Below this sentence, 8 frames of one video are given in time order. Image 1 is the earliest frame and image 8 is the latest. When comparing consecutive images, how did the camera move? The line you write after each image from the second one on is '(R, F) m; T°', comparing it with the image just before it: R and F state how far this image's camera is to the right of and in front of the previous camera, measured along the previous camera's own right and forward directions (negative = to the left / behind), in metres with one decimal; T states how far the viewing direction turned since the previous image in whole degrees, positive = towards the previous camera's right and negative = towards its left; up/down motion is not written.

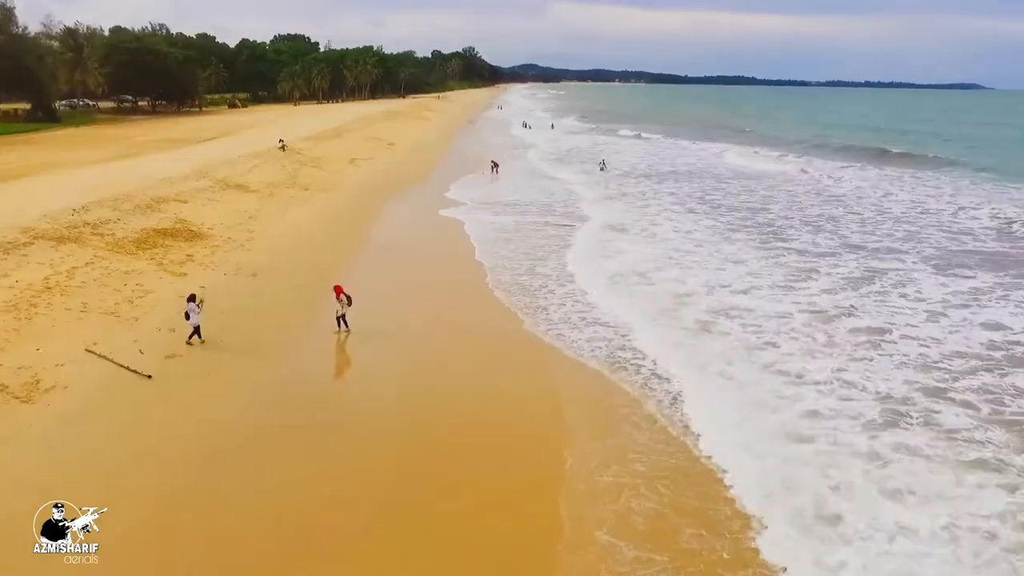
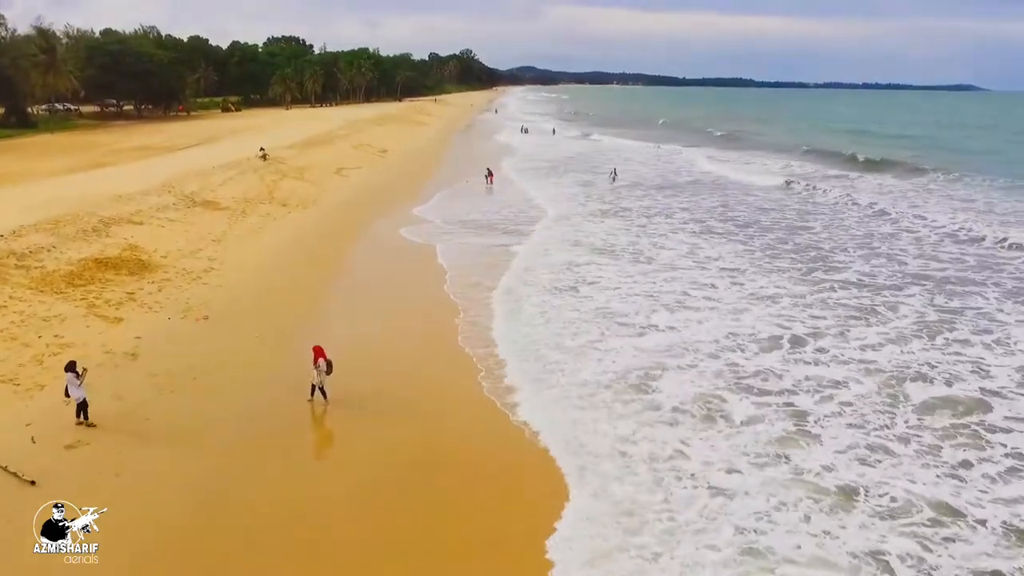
(0.0, +2.3) m; 0°
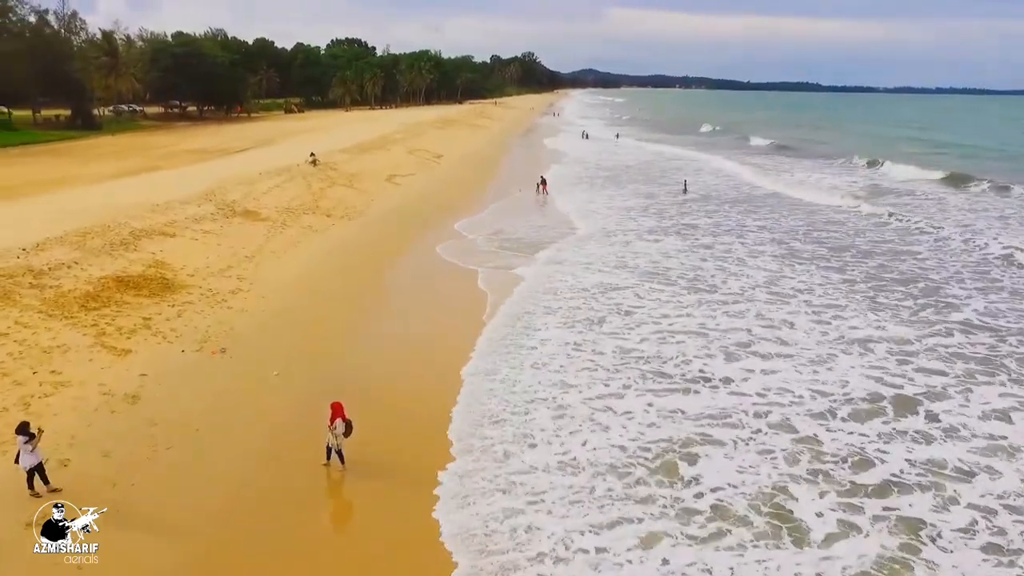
(0.0, +1.6) m; -4°
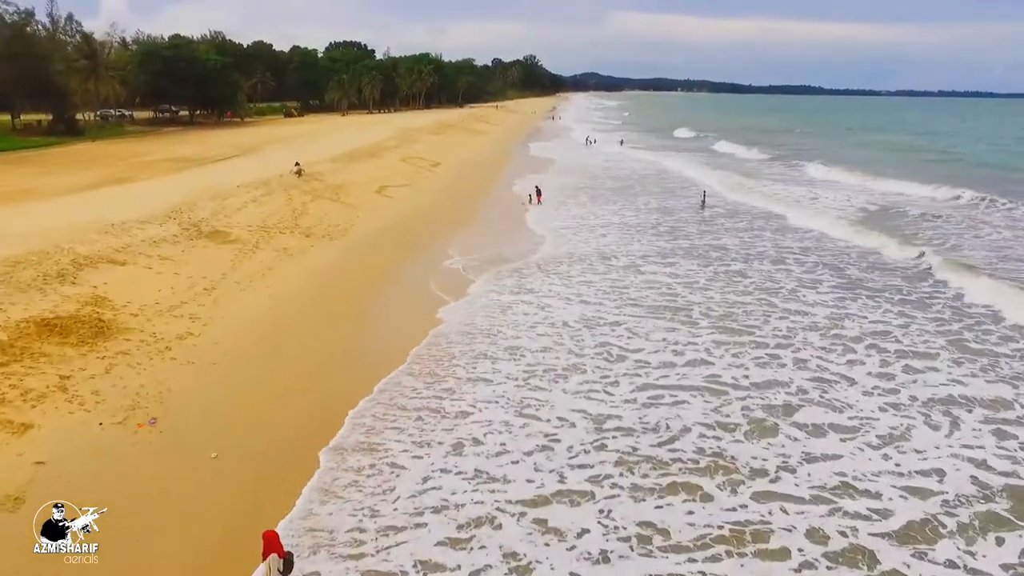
(0.0, +2.1) m; 0°
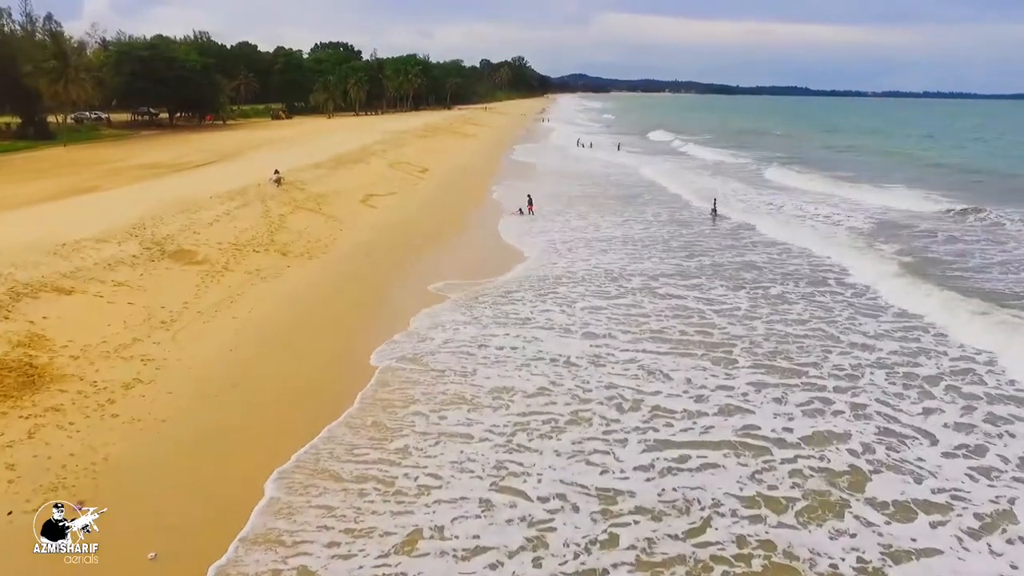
(-0.2, +1.6) m; +1°
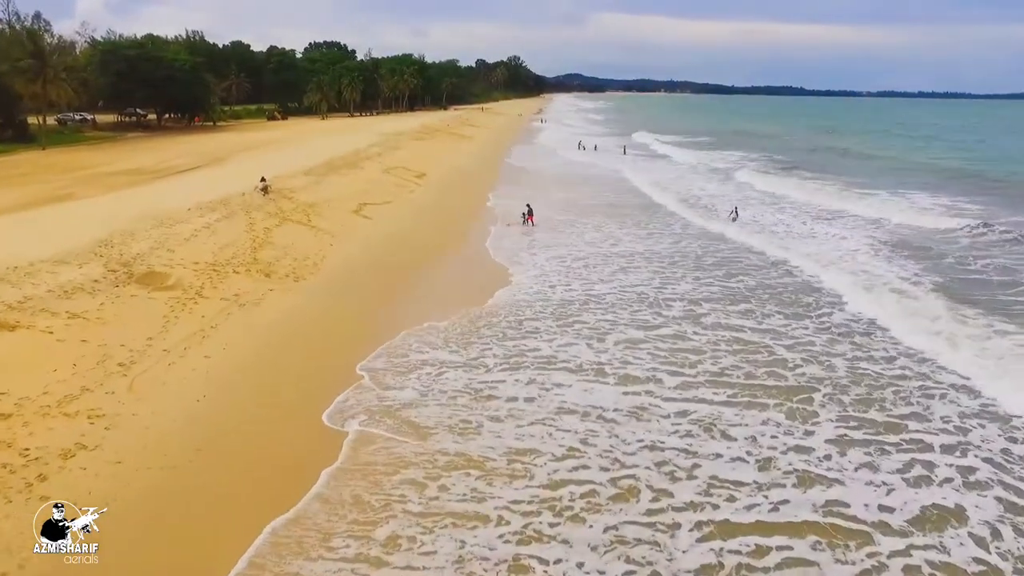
(-0.3, +1.6) m; 0°
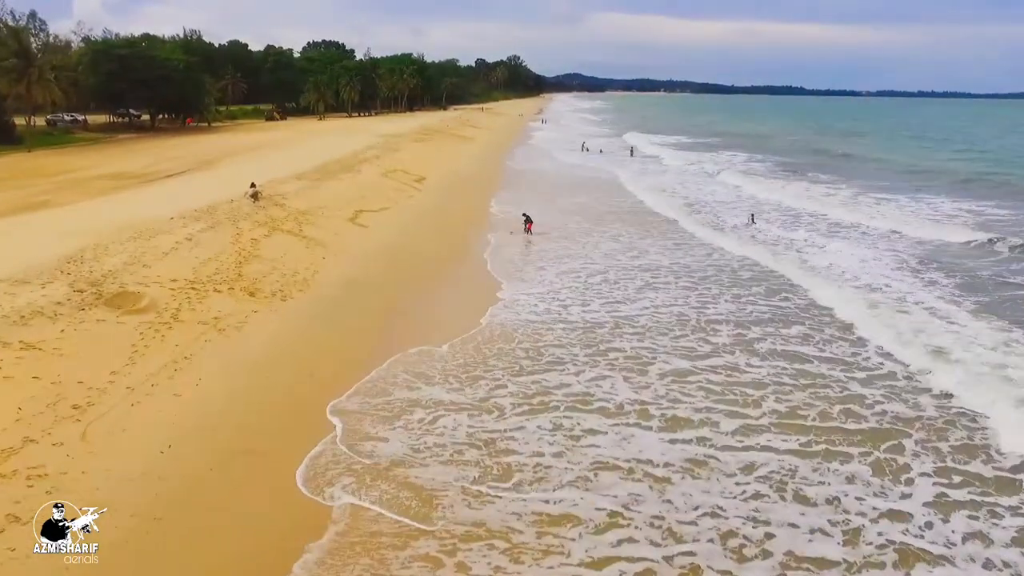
(-0.2, +1.3) m; 0°
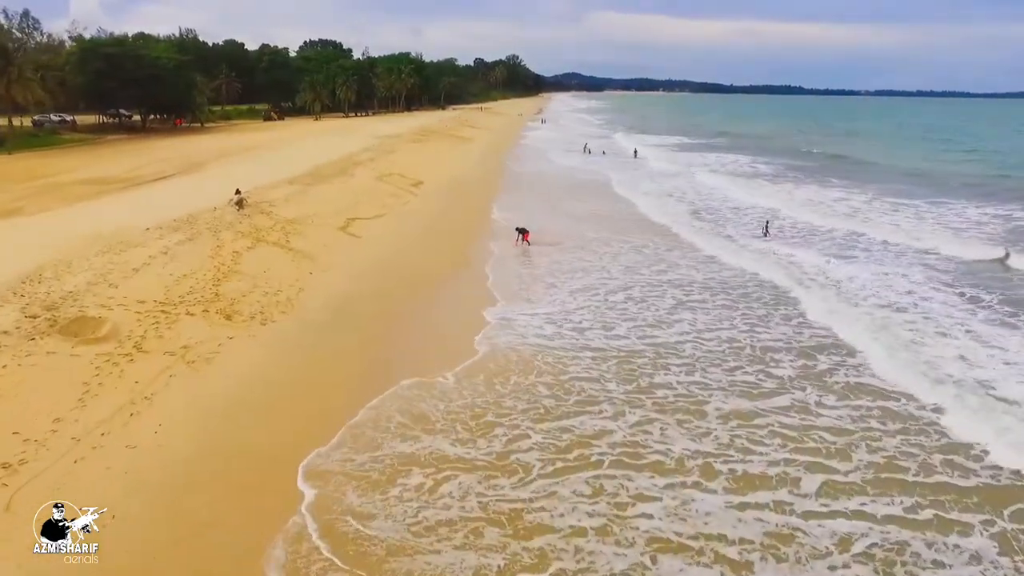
(-0.1, +1.3) m; 0°
